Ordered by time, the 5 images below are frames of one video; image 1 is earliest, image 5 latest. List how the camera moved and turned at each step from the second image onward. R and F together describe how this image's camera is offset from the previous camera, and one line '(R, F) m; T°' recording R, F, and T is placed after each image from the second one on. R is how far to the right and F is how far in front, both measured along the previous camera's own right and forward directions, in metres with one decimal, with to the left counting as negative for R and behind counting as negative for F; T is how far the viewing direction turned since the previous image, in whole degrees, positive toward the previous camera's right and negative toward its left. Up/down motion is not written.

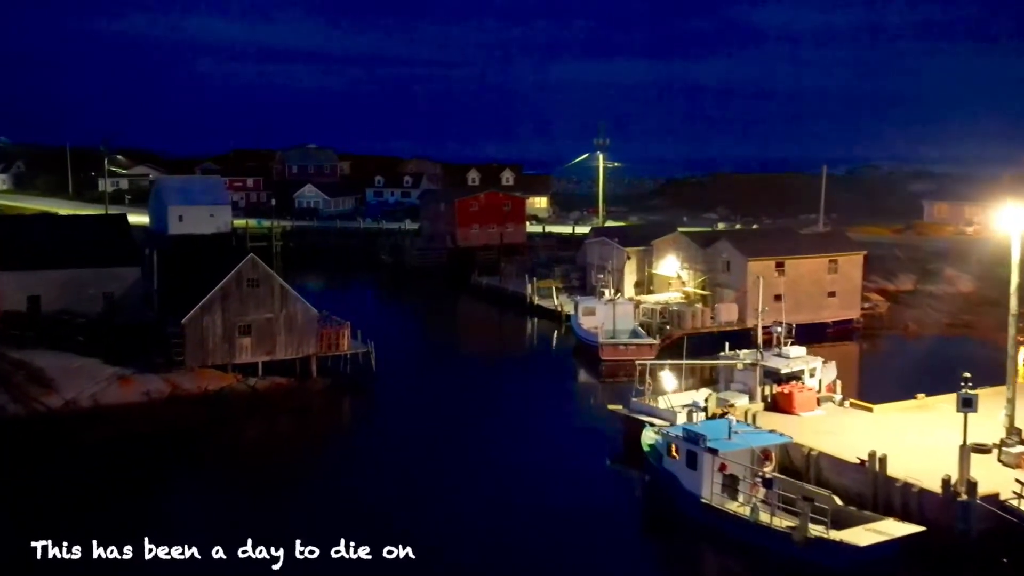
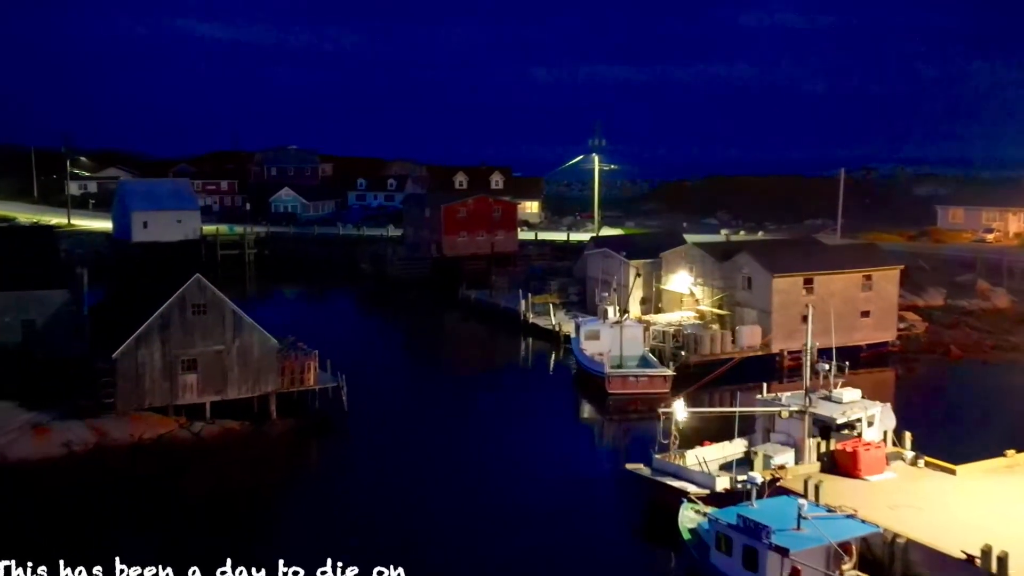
(-0.1, +2.9) m; +1°
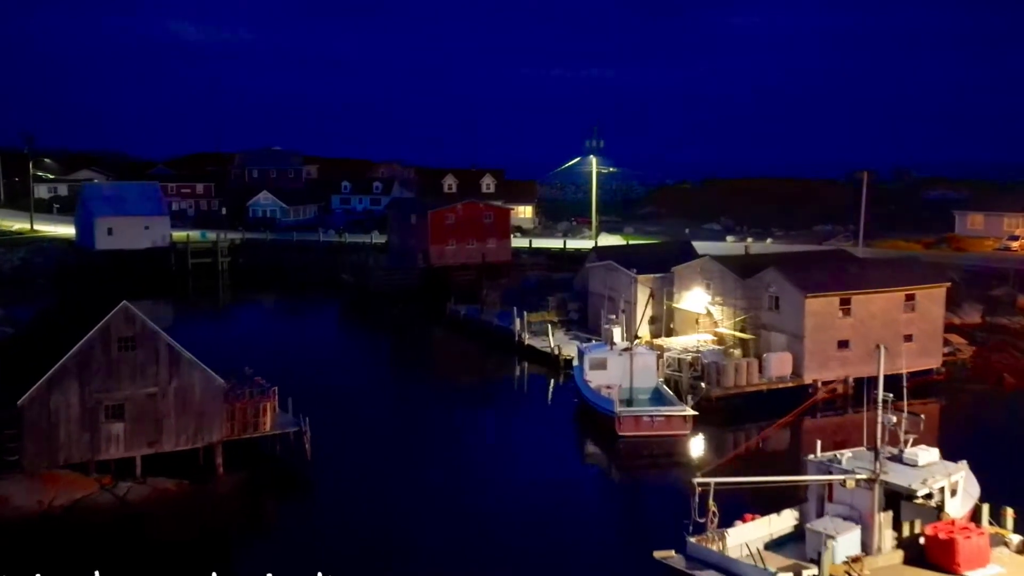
(-0.1, +2.7) m; +1°
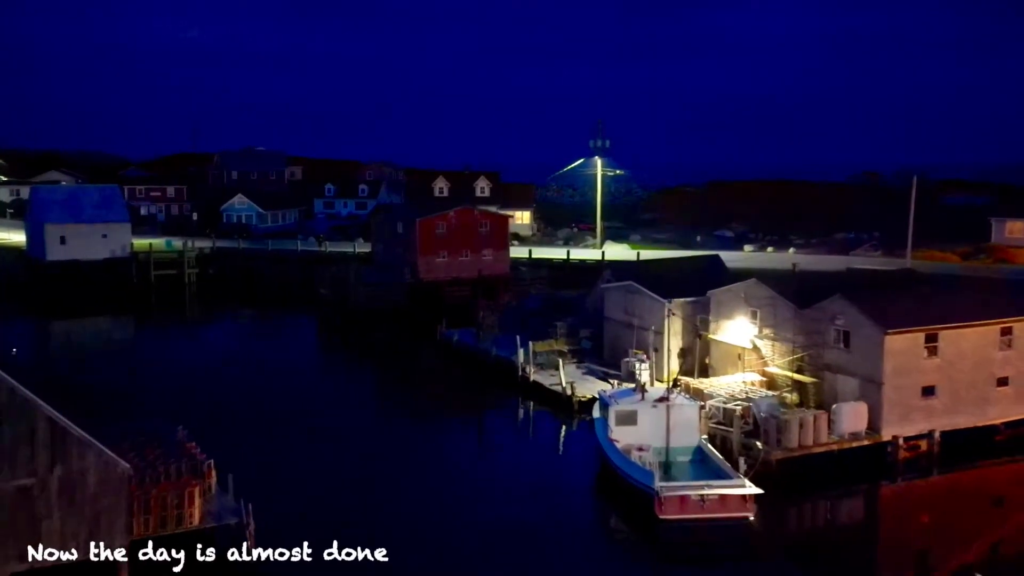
(-0.2, +3.7) m; +1°
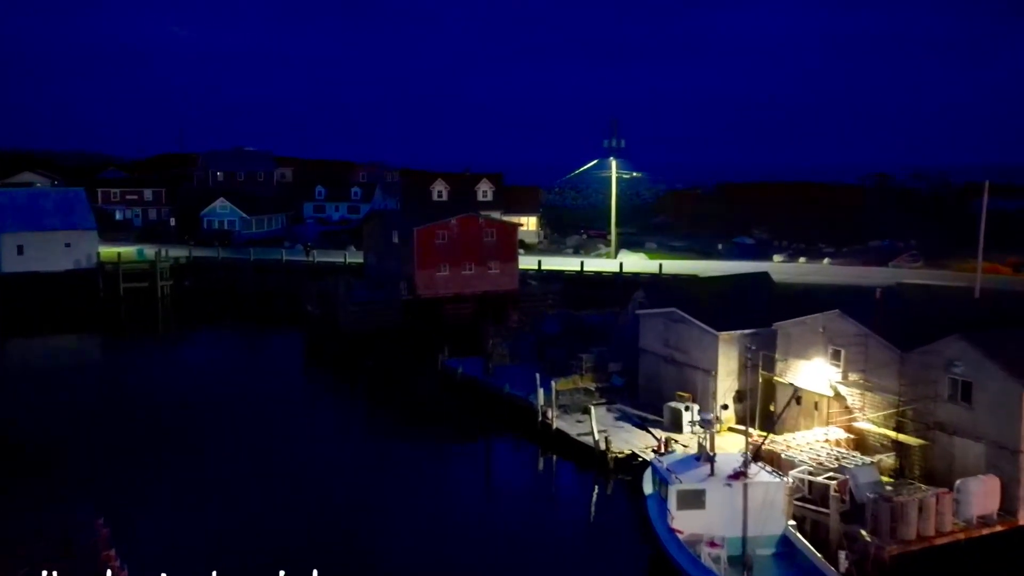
(-0.4, +3.3) m; 0°
